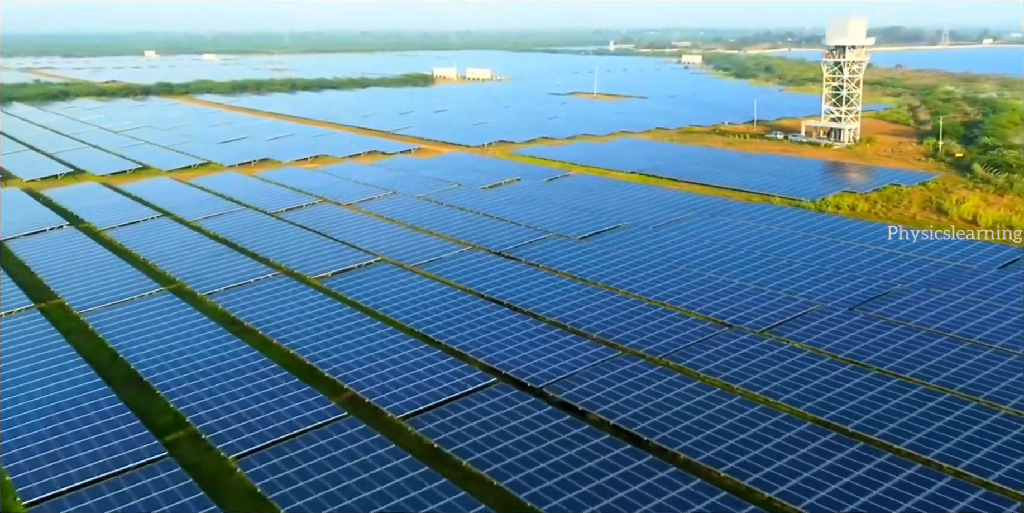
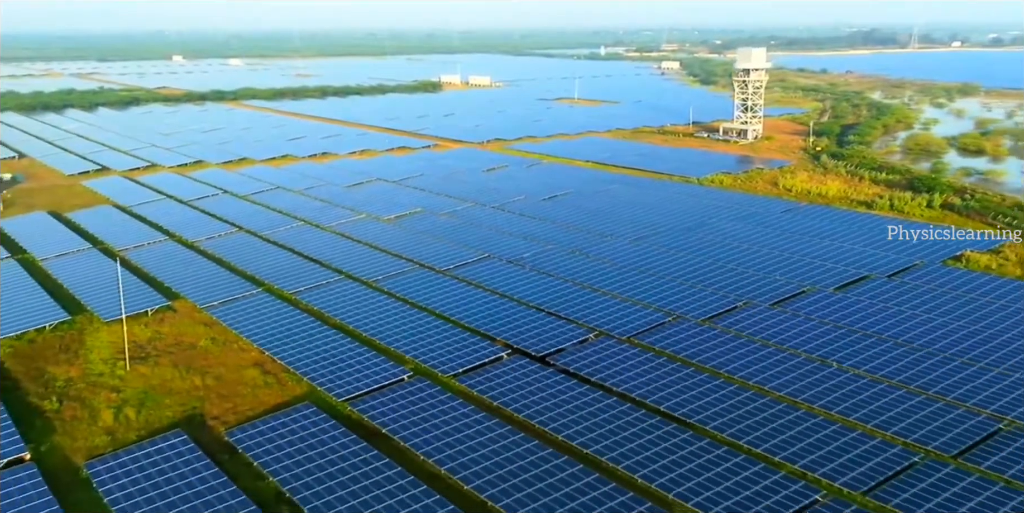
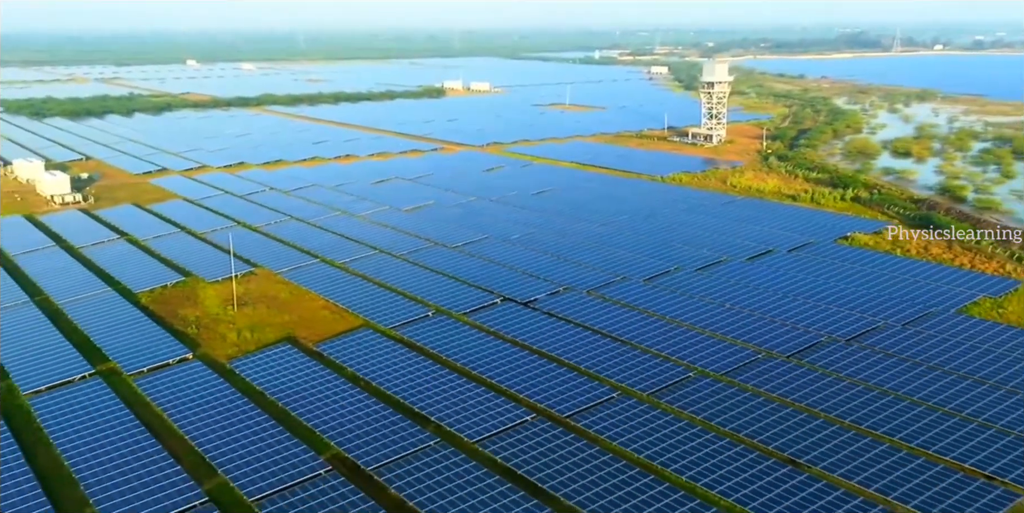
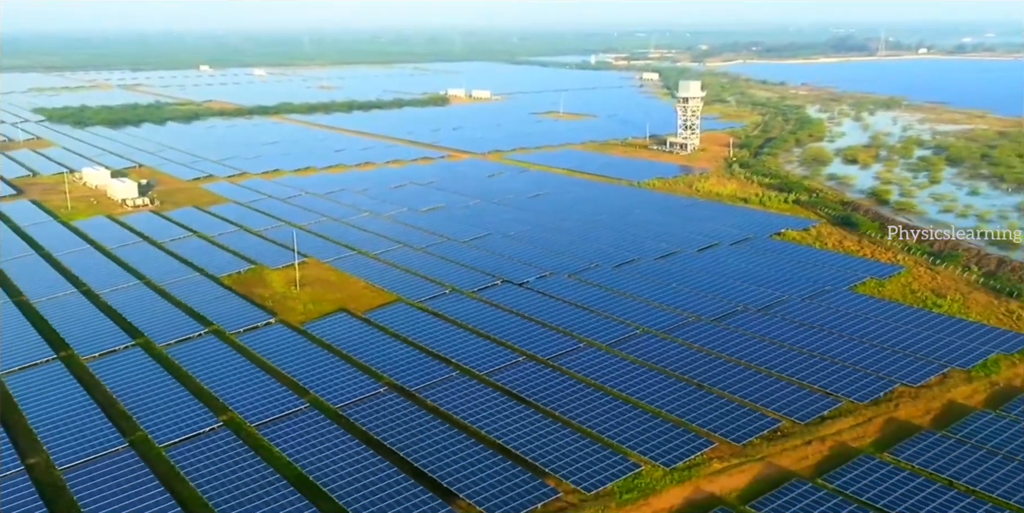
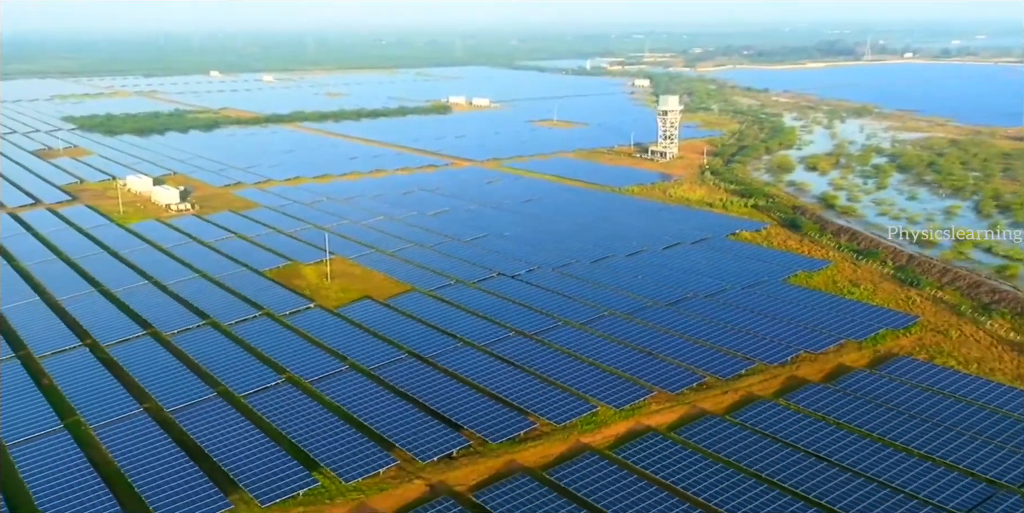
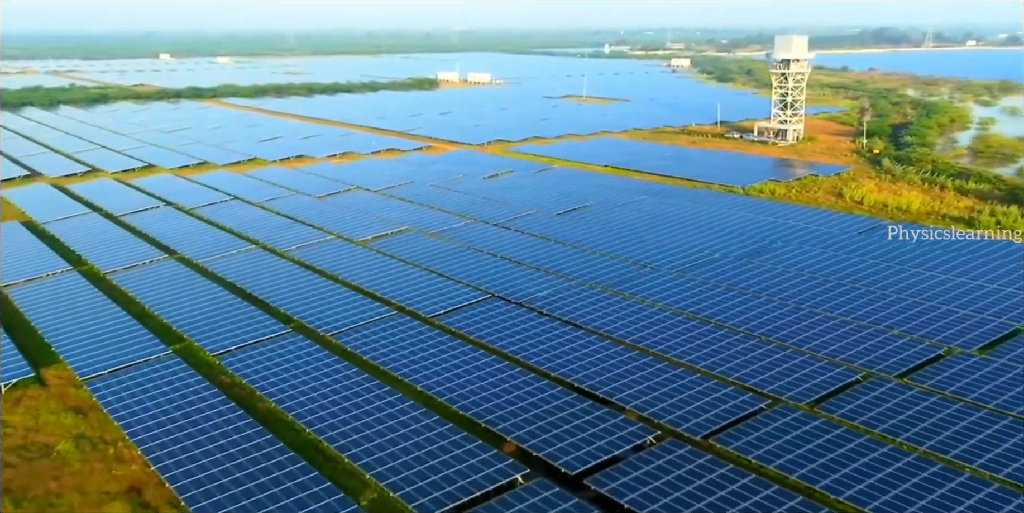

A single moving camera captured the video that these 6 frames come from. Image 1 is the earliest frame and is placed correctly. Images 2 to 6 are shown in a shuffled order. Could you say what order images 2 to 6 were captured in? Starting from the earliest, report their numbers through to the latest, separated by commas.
6, 2, 3, 4, 5
